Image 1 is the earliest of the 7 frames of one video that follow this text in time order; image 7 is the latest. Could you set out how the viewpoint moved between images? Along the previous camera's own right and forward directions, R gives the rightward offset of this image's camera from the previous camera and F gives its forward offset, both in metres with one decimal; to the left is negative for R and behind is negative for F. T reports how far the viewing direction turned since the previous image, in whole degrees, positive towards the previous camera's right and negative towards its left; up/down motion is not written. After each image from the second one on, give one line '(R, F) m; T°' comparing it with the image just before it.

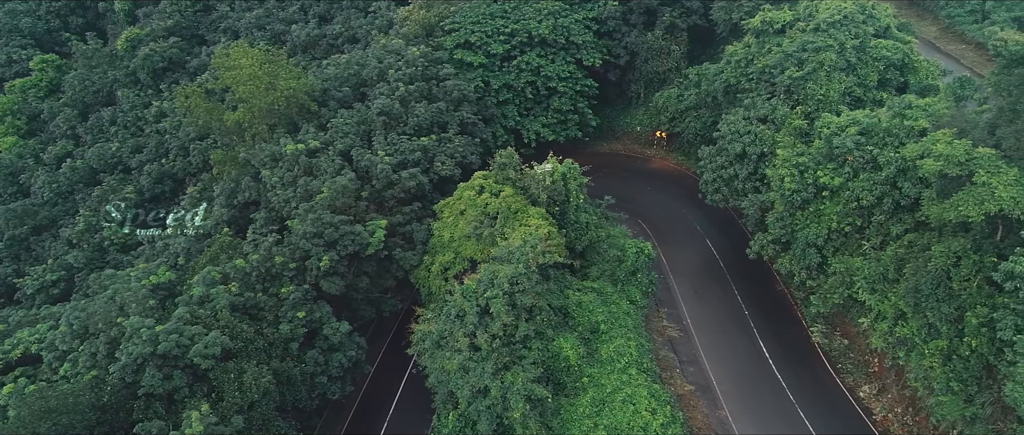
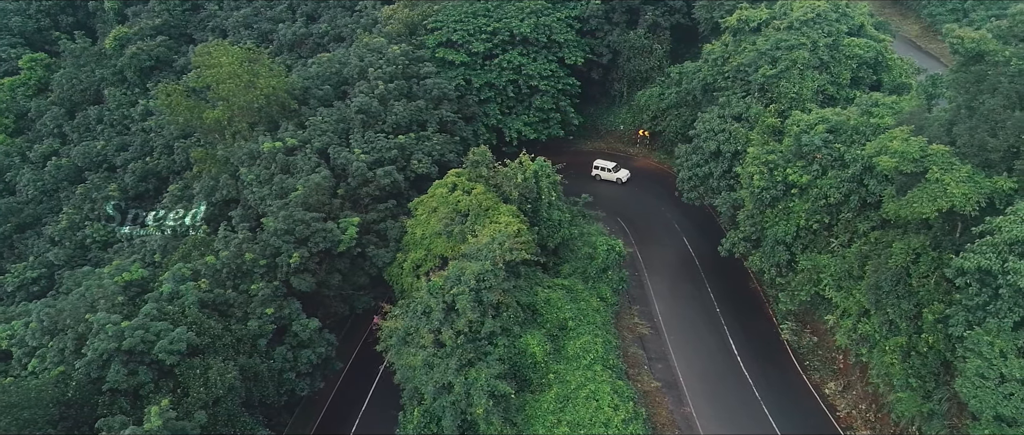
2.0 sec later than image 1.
(+1.1, -0.1) m; 0°
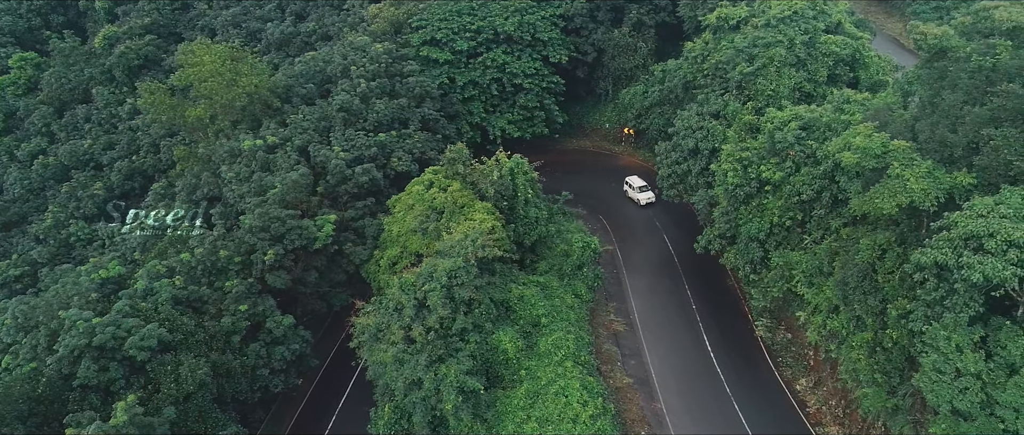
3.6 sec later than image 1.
(+0.9, -0.1) m; 0°
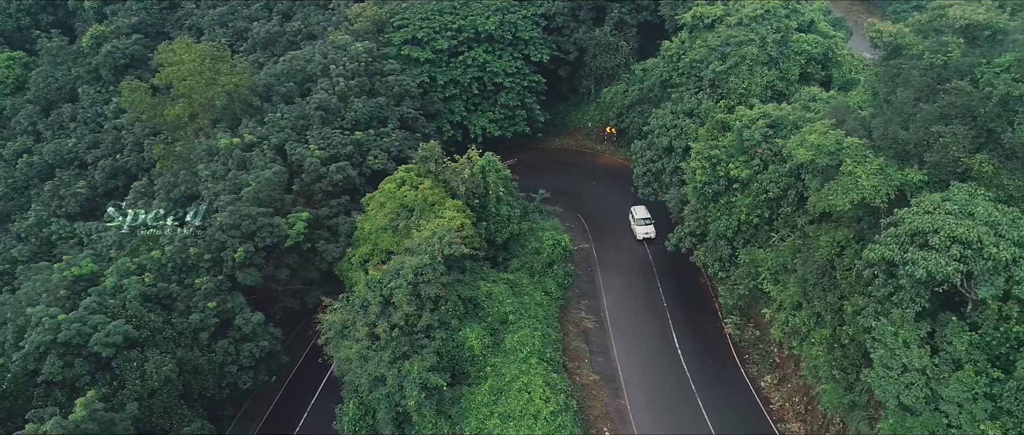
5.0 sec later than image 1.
(+1.1, -0.1) m; 0°
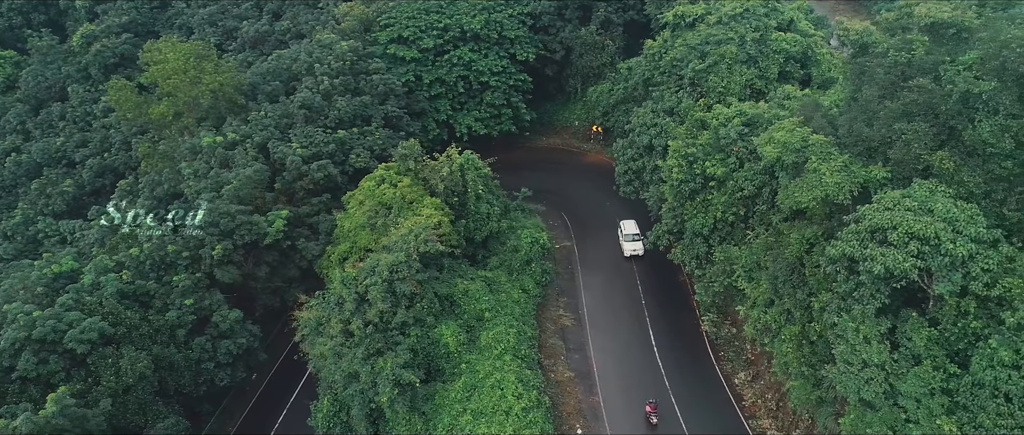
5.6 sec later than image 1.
(+0.8, -0.1) m; 0°
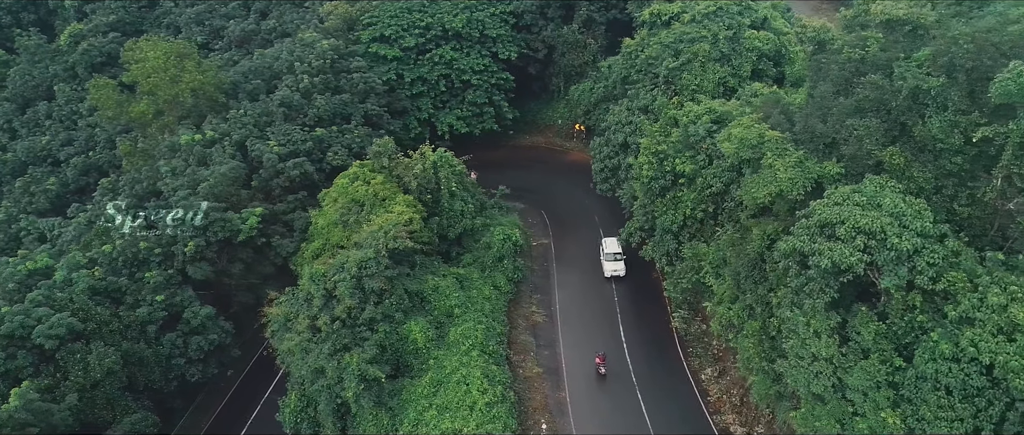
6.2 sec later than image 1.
(+1.0, -0.1) m; 0°
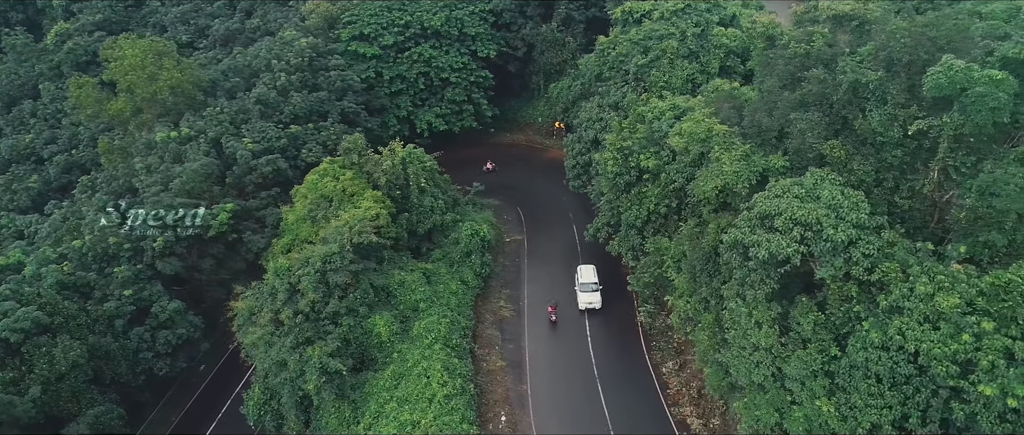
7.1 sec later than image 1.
(+1.2, -0.2) m; 0°
